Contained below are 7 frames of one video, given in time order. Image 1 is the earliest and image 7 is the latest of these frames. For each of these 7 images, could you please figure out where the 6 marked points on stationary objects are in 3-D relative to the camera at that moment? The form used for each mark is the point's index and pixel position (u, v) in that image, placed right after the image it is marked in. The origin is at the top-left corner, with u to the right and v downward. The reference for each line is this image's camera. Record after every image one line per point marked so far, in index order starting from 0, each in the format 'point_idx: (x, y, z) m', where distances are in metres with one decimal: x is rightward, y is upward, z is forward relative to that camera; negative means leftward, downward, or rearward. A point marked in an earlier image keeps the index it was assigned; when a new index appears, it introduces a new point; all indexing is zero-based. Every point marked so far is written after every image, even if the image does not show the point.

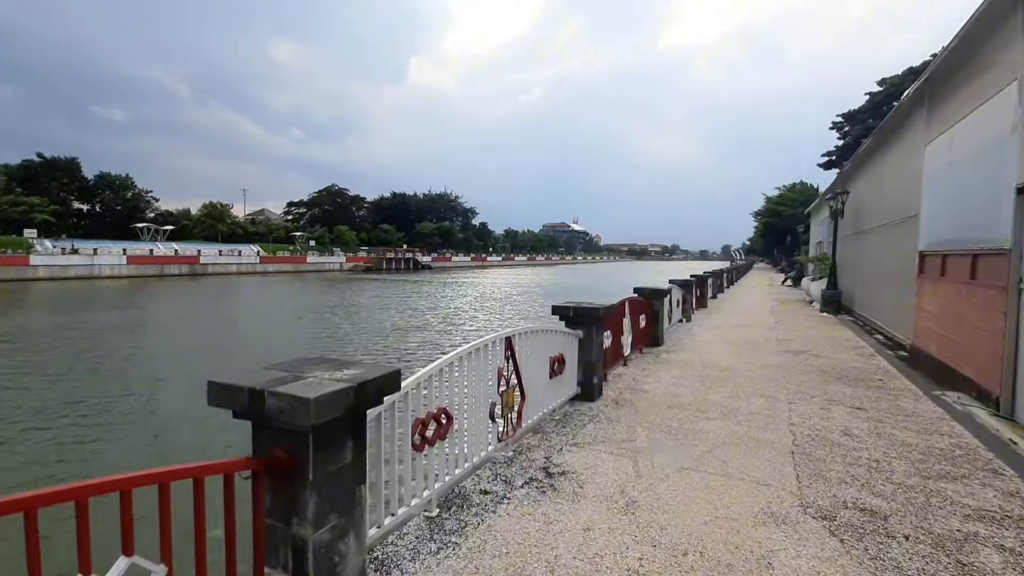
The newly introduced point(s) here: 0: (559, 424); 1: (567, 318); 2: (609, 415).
0: (+0.4, -1.2, +4.5) m
1: (+0.6, -0.3, +5.2) m
2: (+0.9, -1.2, +4.7) m
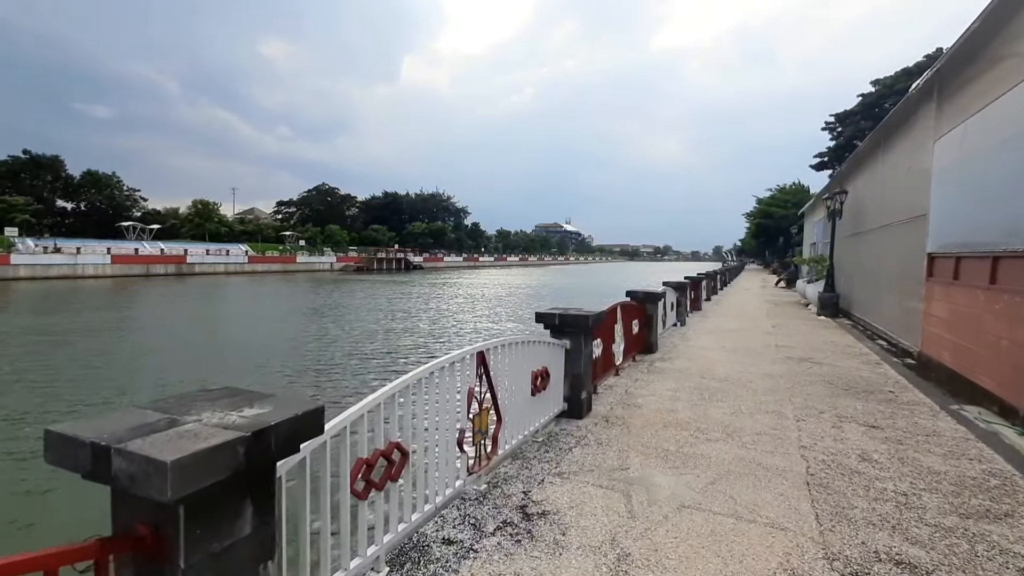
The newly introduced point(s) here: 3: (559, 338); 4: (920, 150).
0: (+0.2, -1.3, +4.0) m
1: (+0.4, -0.4, +4.7) m
2: (+0.7, -1.3, +4.2) m
3: (+0.4, -0.5, +4.7) m
4: (+7.5, +2.6, +8.9) m
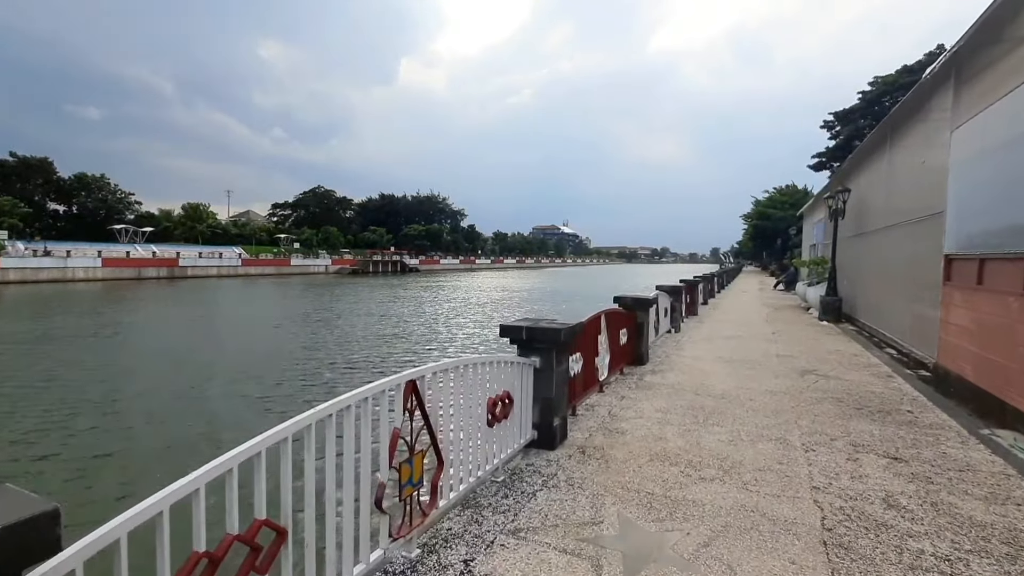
0: (-0.1, -1.4, +3.3) m
1: (+0.1, -0.4, +4.0) m
2: (+0.4, -1.3, +3.5) m
3: (+0.1, -0.6, +4.0) m
4: (+7.2, +2.6, +8.2) m
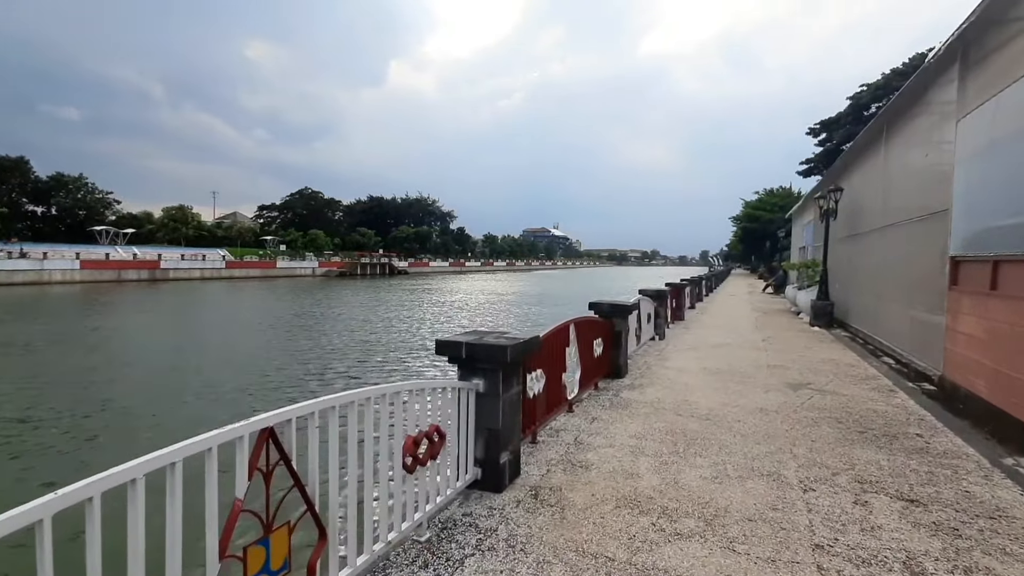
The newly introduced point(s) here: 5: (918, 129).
0: (-0.5, -1.4, +2.6) m
1: (-0.4, -0.5, +3.3) m
2: (0.0, -1.4, +2.8) m
3: (-0.3, -0.6, +3.3) m
4: (+6.7, +2.5, +7.7) m
5: (+7.0, +2.7, +8.5) m
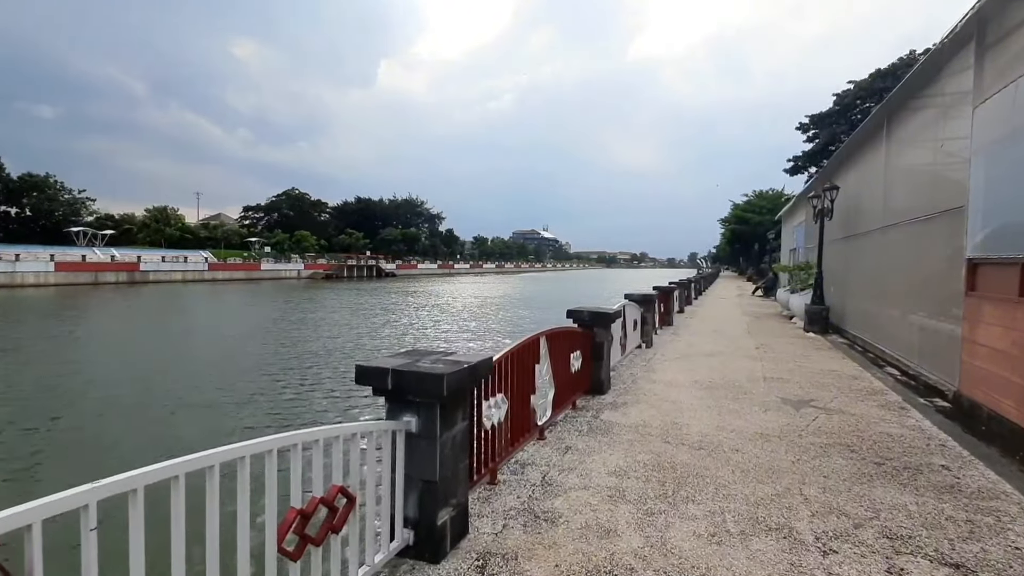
0: (-0.8, -1.5, +1.8) m
1: (-0.7, -0.5, +2.6) m
2: (-0.3, -1.4, +2.1) m
3: (-0.6, -0.7, +2.6) m
4: (+6.3, +2.4, +7.1) m
5: (+6.6, +2.7, +8.0) m
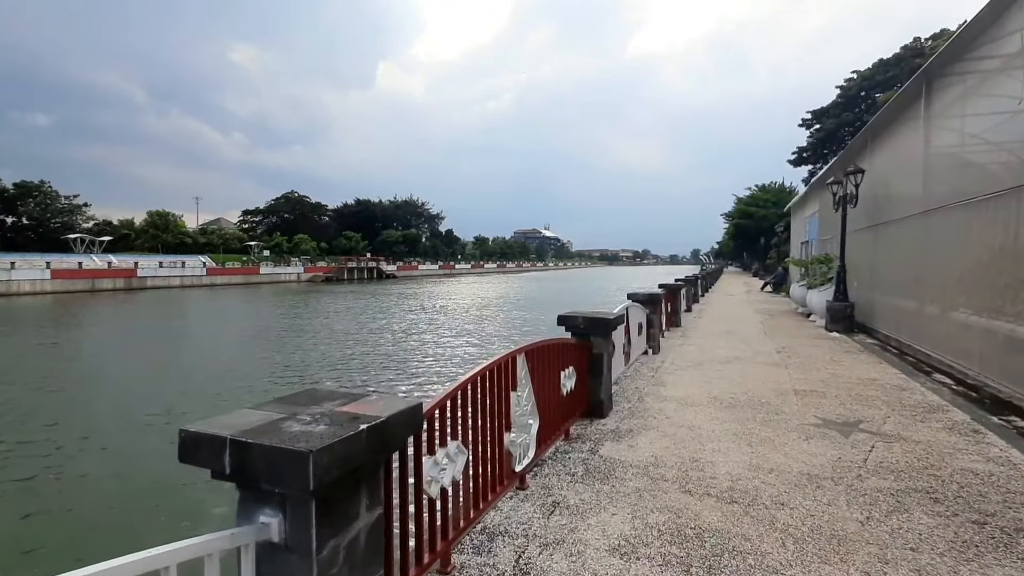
0: (-1.0, -1.5, +0.8) m
1: (-0.9, -0.6, +1.6) m
2: (-0.5, -1.5, +1.1) m
3: (-0.8, -0.7, +1.5) m
4: (+6.0, +2.5, +6.0) m
5: (+6.4, +2.8, +6.9) m
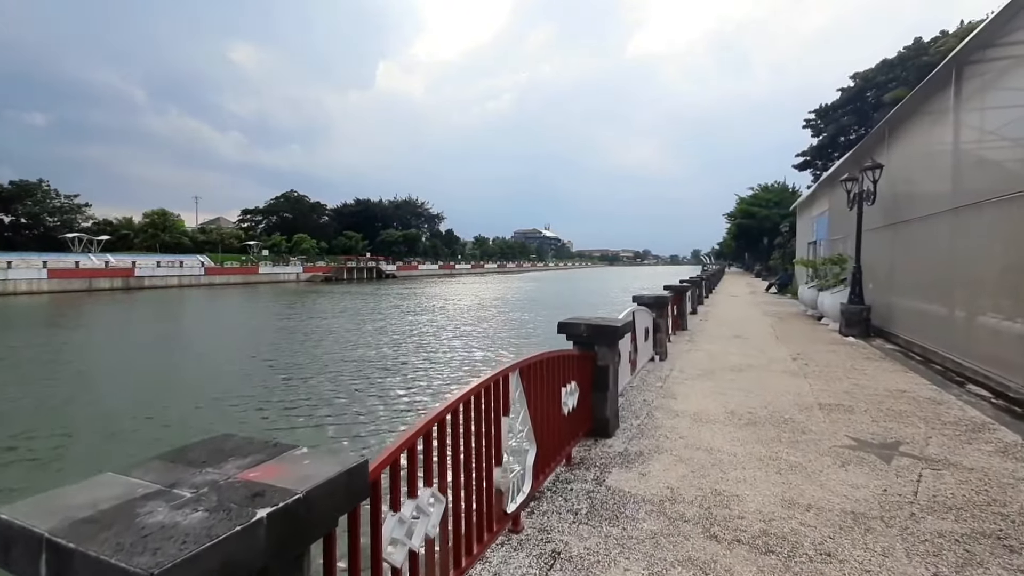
0: (-1.0, -1.5, +0.3) m
1: (-0.9, -0.6, +1.0) m
2: (-0.5, -1.5, +0.5) m
3: (-0.9, -0.7, +1.0) m
4: (+6.0, +2.5, +5.5) m
5: (+6.3, +2.7, +6.4) m
